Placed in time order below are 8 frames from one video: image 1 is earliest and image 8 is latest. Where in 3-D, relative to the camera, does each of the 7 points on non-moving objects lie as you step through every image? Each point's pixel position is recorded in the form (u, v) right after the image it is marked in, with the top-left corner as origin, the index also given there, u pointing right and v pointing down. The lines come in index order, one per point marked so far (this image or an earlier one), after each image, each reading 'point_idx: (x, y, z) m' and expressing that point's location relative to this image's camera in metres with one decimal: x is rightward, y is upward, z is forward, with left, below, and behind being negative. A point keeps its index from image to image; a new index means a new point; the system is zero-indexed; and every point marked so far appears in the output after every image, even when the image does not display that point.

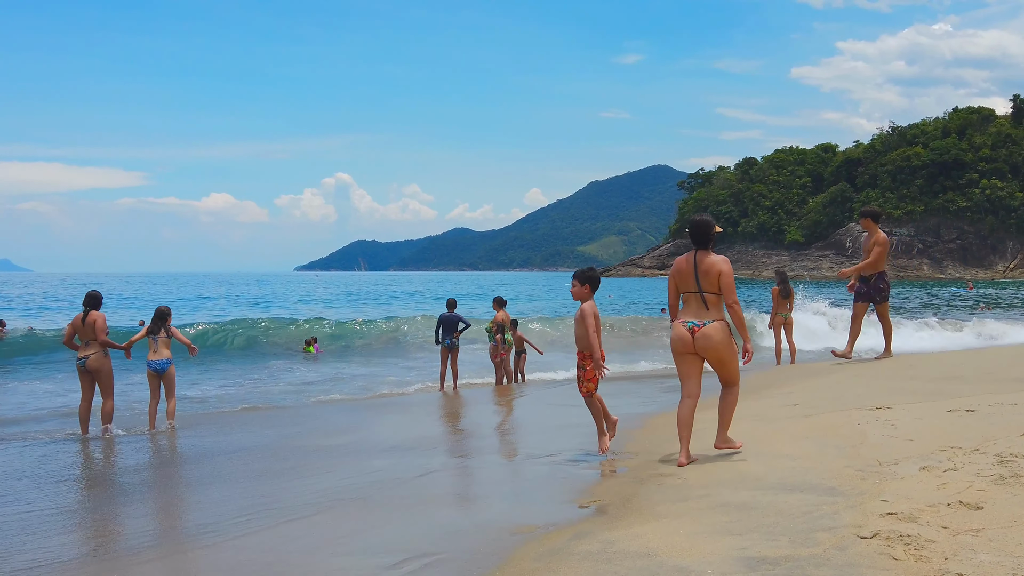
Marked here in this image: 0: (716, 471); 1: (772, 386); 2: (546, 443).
0: (+0.9, -0.8, +4.4) m
1: (+2.0, -0.8, +7.8) m
2: (+0.2, -1.0, +6.4) m
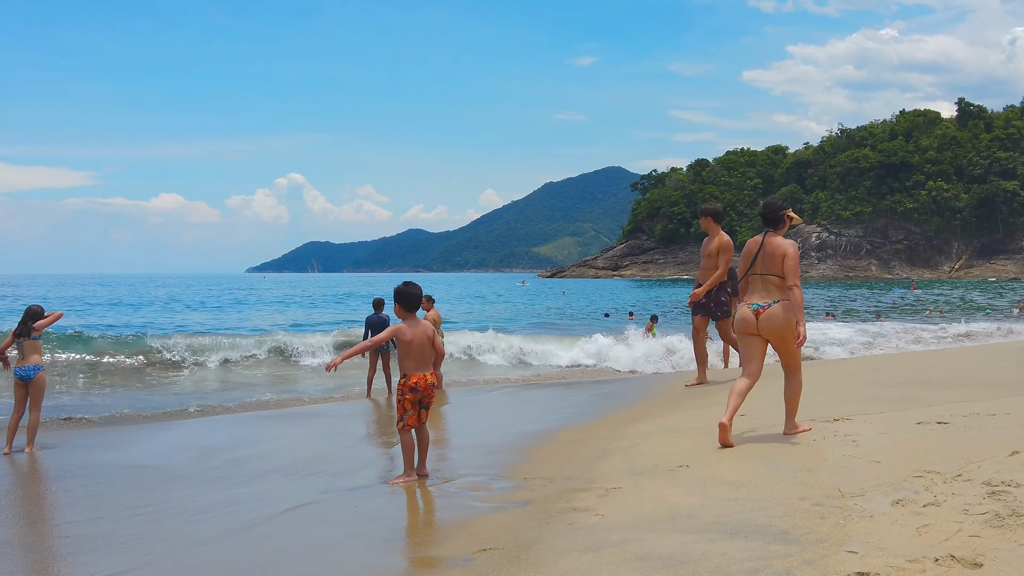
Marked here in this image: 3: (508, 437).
0: (+0.5, -0.8, +3.6) m
1: (+1.4, -0.7, +7.0) m
2: (-0.3, -0.9, +5.5) m
3: (0.0, -0.9, +5.8) m
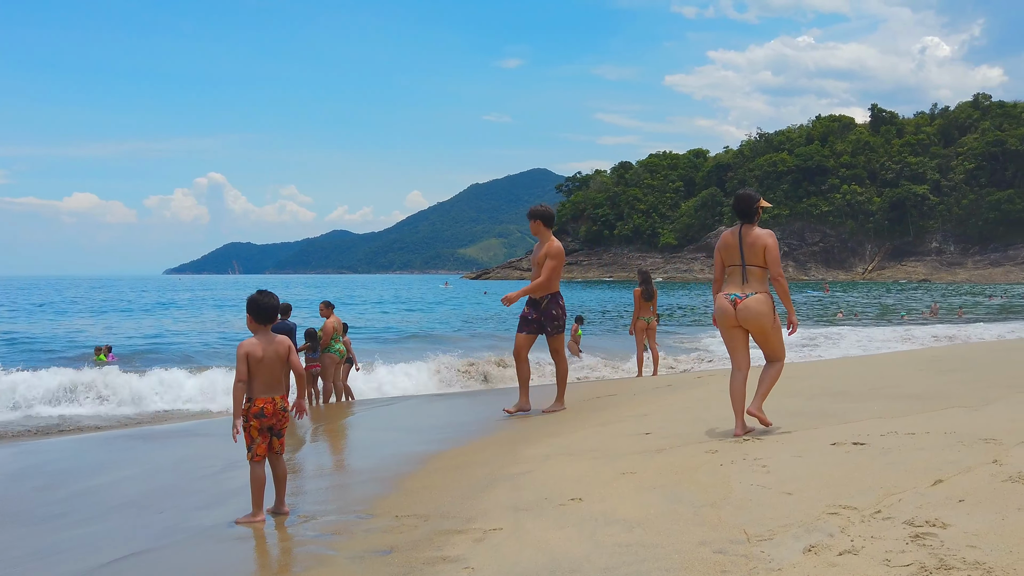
0: (0.0, -0.8, +3.1) m
1: (+0.7, -0.8, +6.5) m
2: (-0.9, -1.0, +4.9) m
3: (-0.6, -0.9, +5.3) m
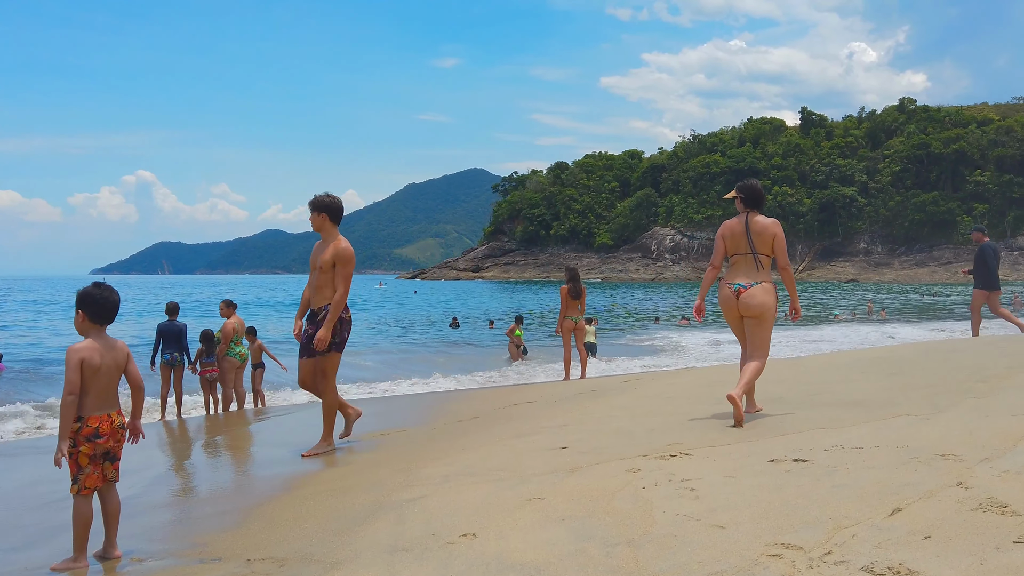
0: (-0.3, -0.8, +2.4) m
1: (+0.1, -0.8, +5.9) m
2: (-1.4, -1.0, +4.2) m
3: (-1.1, -0.9, +4.6) m
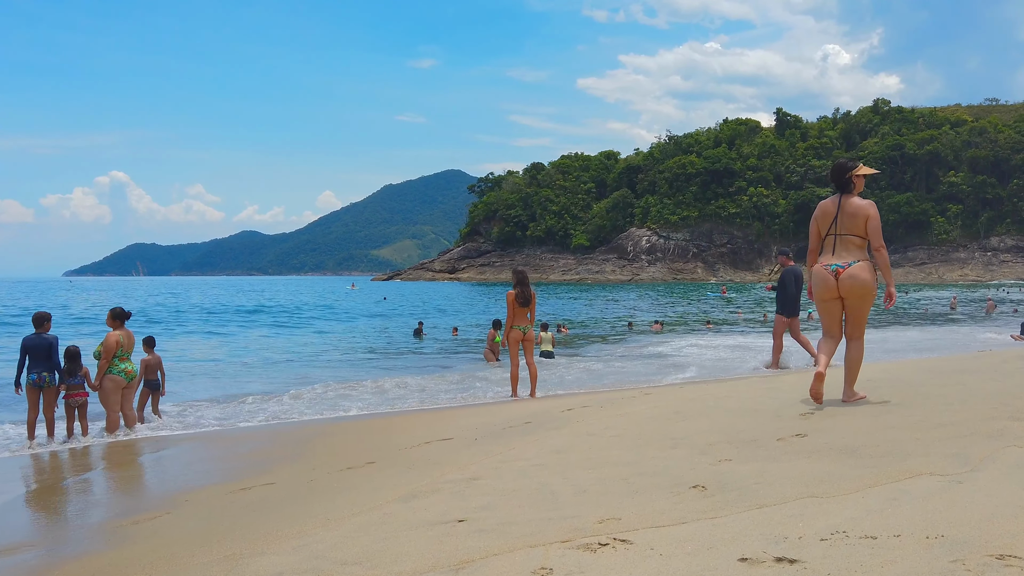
0: (-0.7, -0.9, +1.2) m
1: (-0.3, -0.8, +4.6) m
2: (-1.8, -1.0, +2.9) m
3: (-1.6, -1.0, +3.3) m
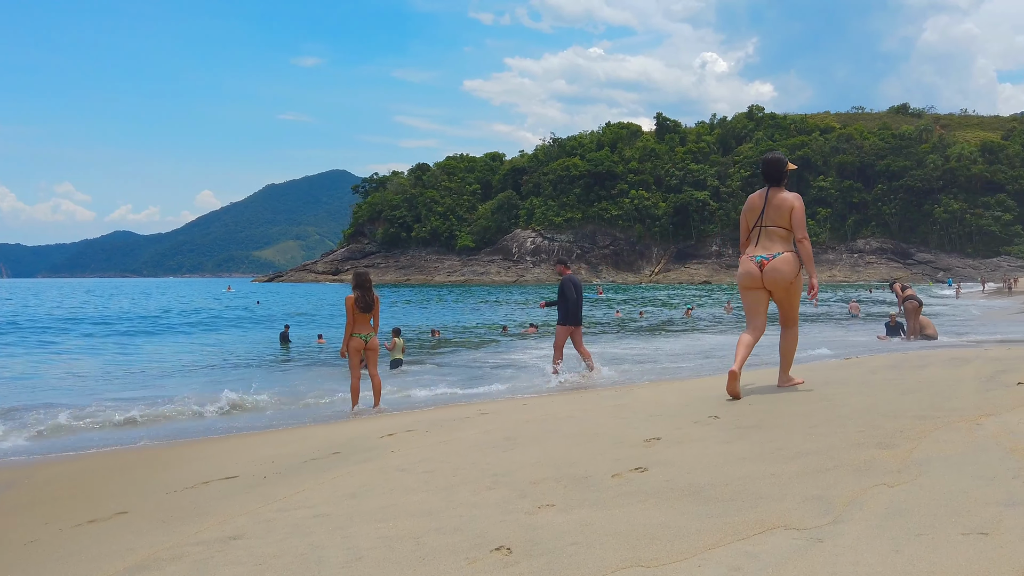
0: (-1.1, -0.9, +0.3) m
1: (-1.1, -0.8, +3.8) m
2: (-2.4, -1.0, +1.8) m
3: (-2.2, -1.0, +2.3) m
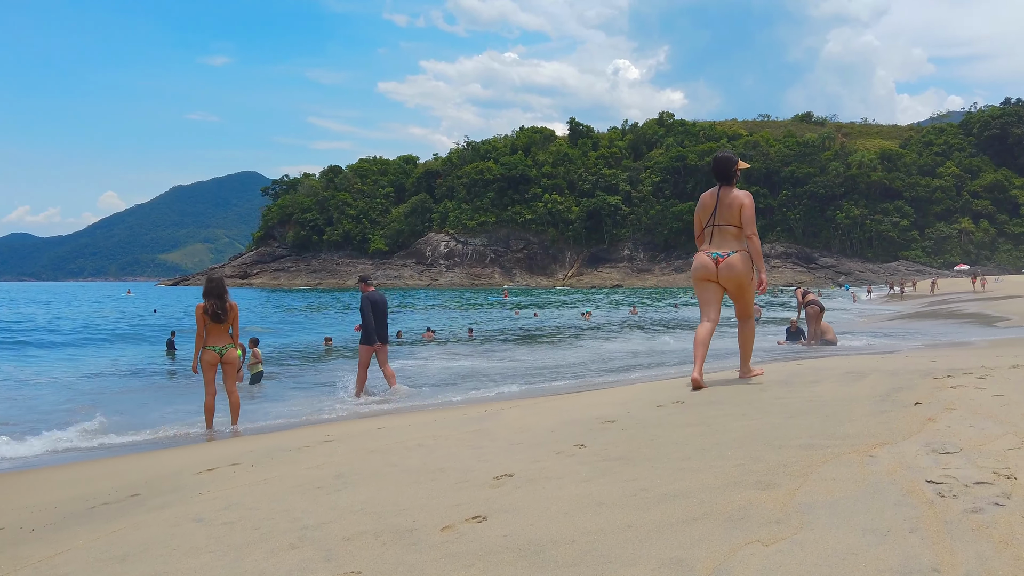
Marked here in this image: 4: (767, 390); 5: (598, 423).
0: (-1.4, -0.9, -0.5) m
1: (-1.7, -0.9, +3.0) m
2: (-2.8, -1.1, +1.0) m
3: (-2.7, -1.0, +1.5) m
4: (+1.3, -0.5, +4.8) m
5: (+0.3, -0.6, +4.4) m
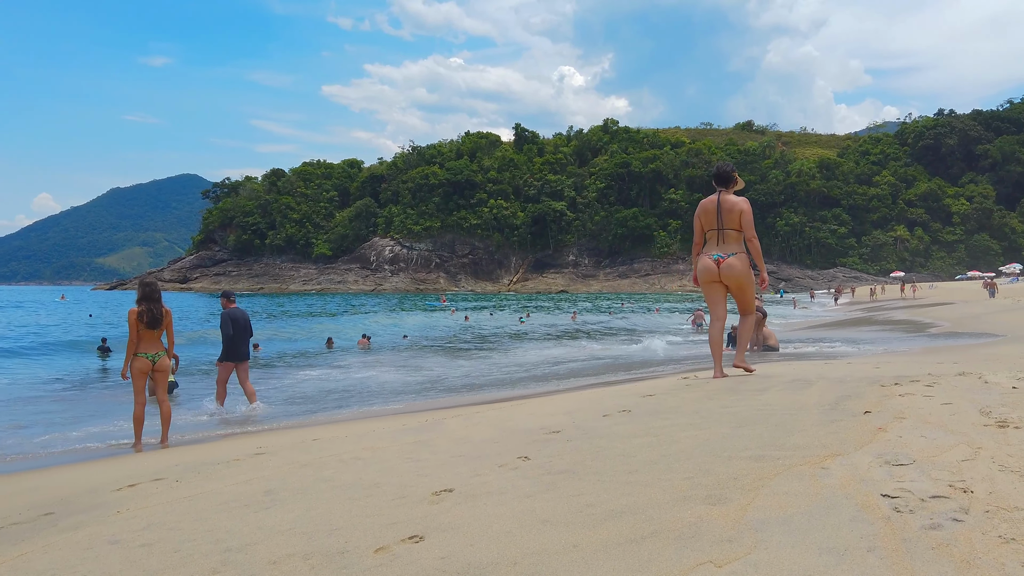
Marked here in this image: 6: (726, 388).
0: (-1.4, -0.9, -0.7) m
1: (-1.9, -0.9, +2.8) m
2: (-2.9, -1.1, +0.7) m
3: (-2.8, -1.0, +1.1) m
4: (+1.0, -0.5, +4.7) m
5: (0.0, -0.7, +4.2) m
6: (+1.1, -0.5, +5.2) m
